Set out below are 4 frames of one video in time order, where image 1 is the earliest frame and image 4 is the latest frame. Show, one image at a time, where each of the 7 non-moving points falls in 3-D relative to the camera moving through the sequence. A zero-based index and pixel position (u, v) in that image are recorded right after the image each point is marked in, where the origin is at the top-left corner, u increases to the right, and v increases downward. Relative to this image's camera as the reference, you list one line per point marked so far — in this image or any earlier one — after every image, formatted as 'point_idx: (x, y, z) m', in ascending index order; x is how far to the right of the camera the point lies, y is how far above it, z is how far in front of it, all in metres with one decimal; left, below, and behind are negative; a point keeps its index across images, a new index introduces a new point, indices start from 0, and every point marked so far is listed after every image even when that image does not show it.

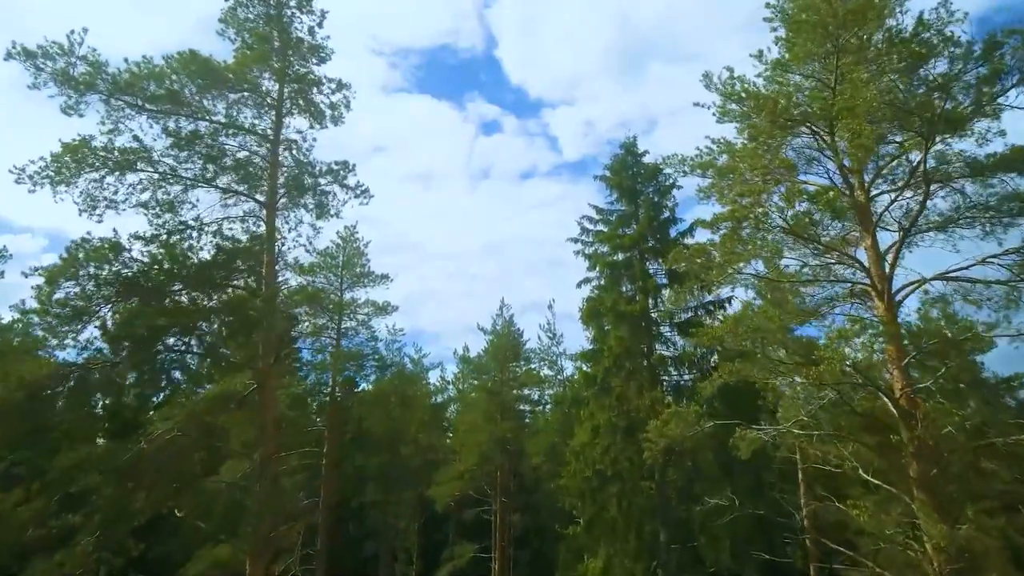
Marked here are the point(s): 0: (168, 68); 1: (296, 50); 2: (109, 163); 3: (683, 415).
0: (-6.1, +3.9, +14.6) m
1: (-4.3, +4.7, +16.1) m
2: (-6.8, +2.1, +13.8) m
3: (+3.4, -2.5, +16.0) m
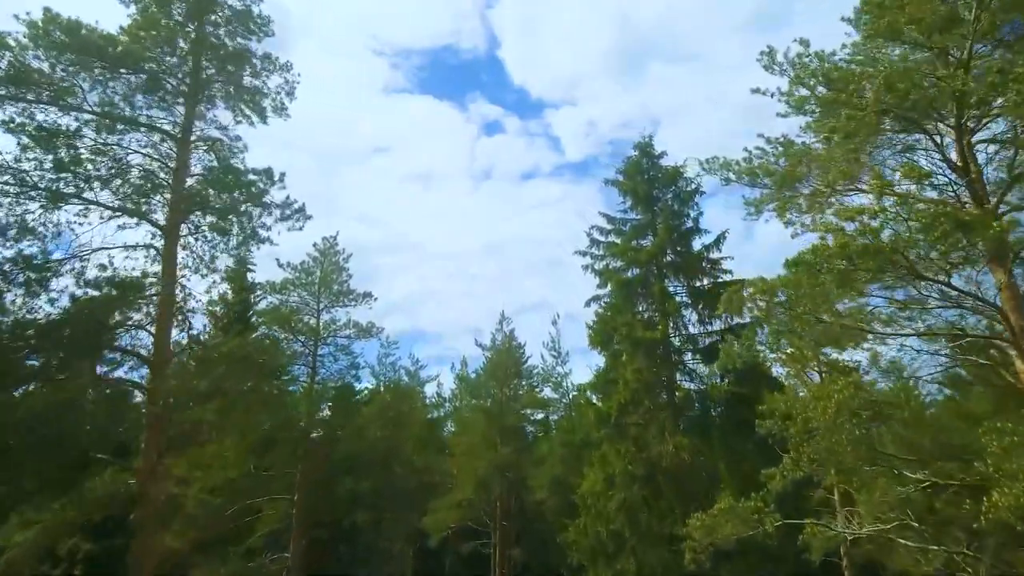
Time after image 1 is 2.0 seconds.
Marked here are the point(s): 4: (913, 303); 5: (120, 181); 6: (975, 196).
0: (-6.2, +3.2, +10.4) m
1: (-4.3, +4.0, +12.0) m
2: (-6.9, +1.4, +9.7) m
3: (+3.3, -3.3, +11.8) m
4: (+5.6, -0.2, +11.4) m
5: (-5.1, +1.4, +10.8) m
6: (+6.3, +1.2, +11.0) m
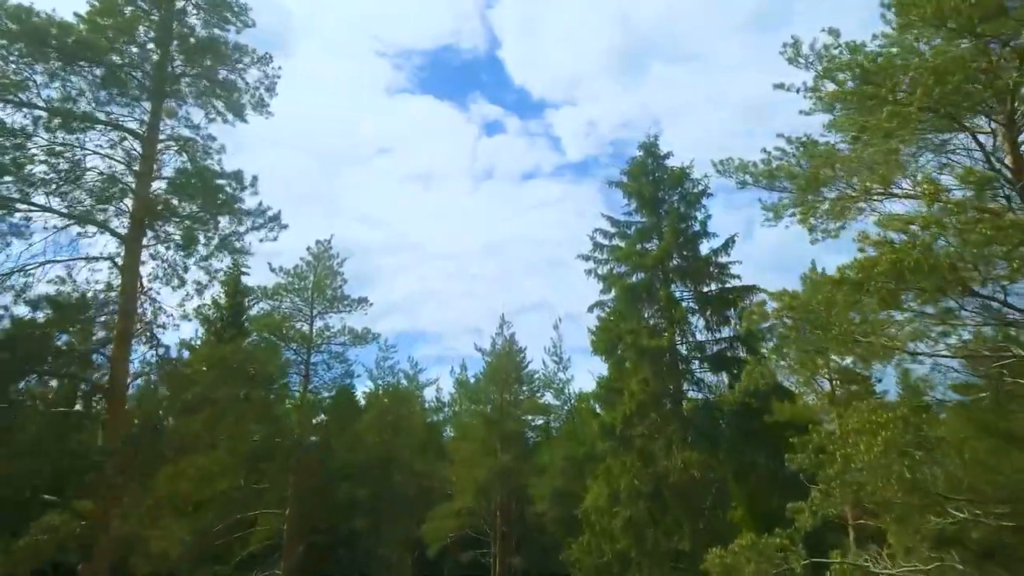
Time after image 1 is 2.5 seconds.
0: (-6.2, +3.0, +9.4) m
1: (-4.3, +3.8, +10.9) m
2: (-6.9, +1.2, +8.6) m
3: (+3.3, -3.5, +10.7) m
4: (+5.6, -0.4, +10.3) m
5: (-5.1, +1.2, +9.7) m
6: (+6.3, +1.0, +10.0) m
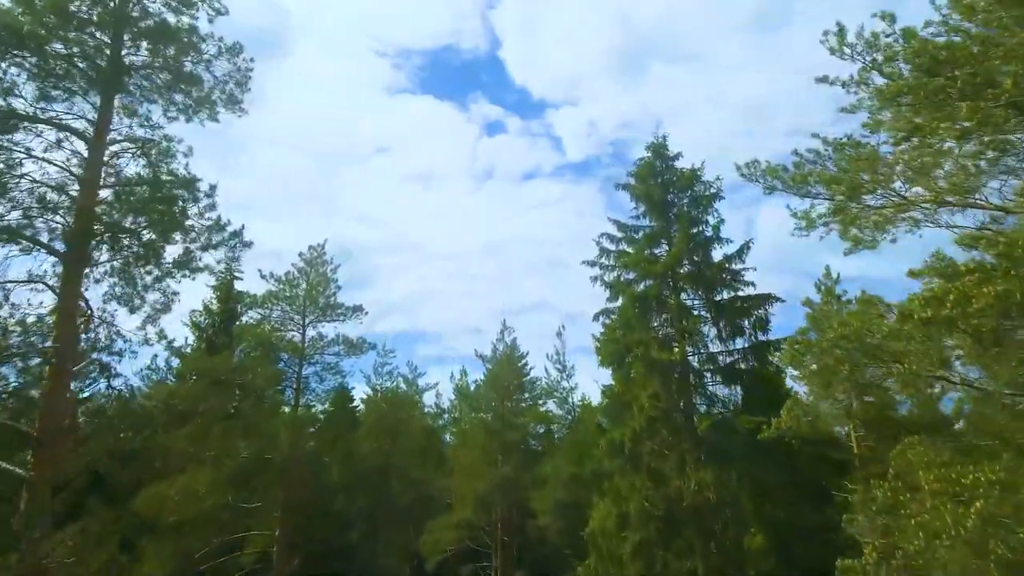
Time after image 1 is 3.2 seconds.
0: (-6.1, +2.7, +7.9) m
1: (-4.3, +3.5, +9.5) m
2: (-6.8, +0.9, +7.2) m
3: (+3.4, -3.7, +9.3) m
4: (+5.7, -0.7, +8.9) m
5: (-5.1, +0.9, +8.3) m
6: (+6.3, +0.8, +8.5) m
